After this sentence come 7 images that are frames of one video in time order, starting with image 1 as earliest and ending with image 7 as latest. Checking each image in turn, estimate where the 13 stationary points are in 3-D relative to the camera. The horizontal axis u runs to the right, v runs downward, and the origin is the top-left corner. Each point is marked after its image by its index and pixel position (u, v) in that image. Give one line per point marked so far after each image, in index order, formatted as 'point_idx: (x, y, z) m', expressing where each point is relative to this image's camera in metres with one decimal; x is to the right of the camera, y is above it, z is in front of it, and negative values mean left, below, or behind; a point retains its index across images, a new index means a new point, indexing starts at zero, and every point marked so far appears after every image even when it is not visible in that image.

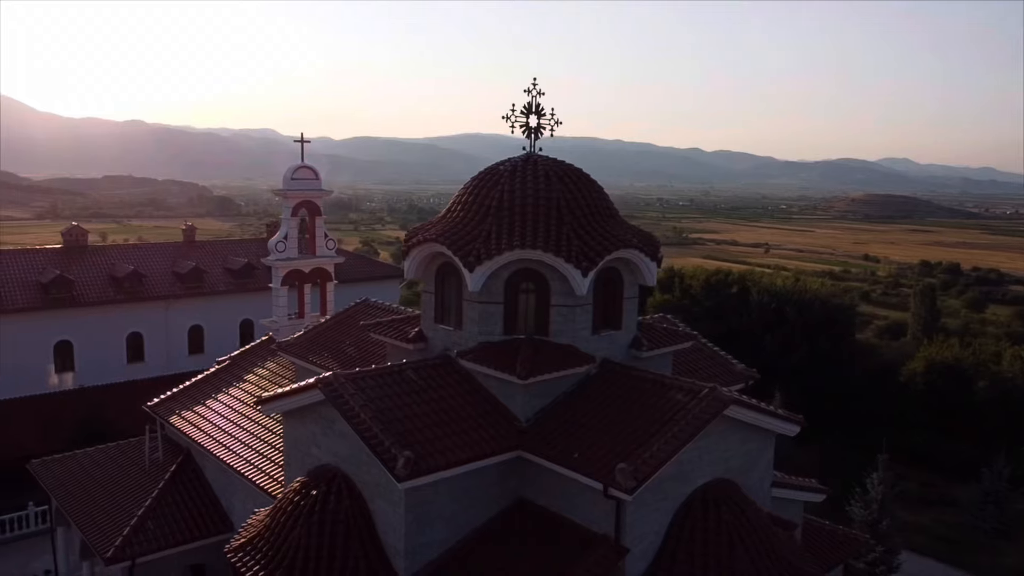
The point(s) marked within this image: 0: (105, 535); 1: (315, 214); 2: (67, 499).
0: (-7.9, -4.8, +14.0) m
1: (-5.4, +2.0, +19.9) m
2: (-9.7, -4.6, +15.9) m
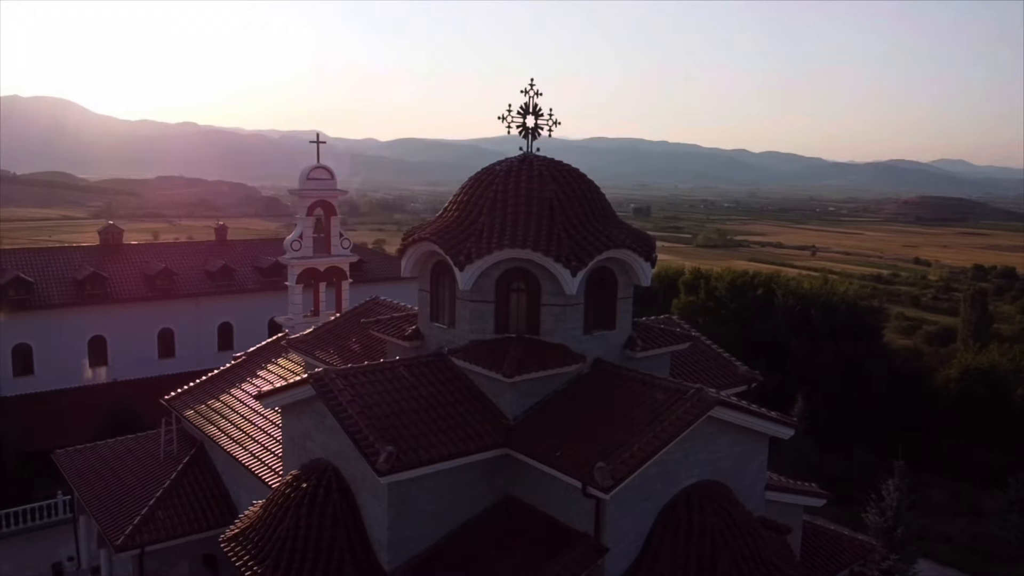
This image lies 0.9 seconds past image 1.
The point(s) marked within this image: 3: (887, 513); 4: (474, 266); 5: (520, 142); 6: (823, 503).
0: (-7.9, -4.7, +14.5) m
1: (-5.1, +2.1, +20.3) m
2: (-9.7, -4.5, +16.4) m
3: (+9.5, -5.7, +18.4) m
4: (-0.5, +0.3, +10.4) m
5: (+0.1, +2.5, +12.6) m
6: (+5.2, -3.6, +12.2) m
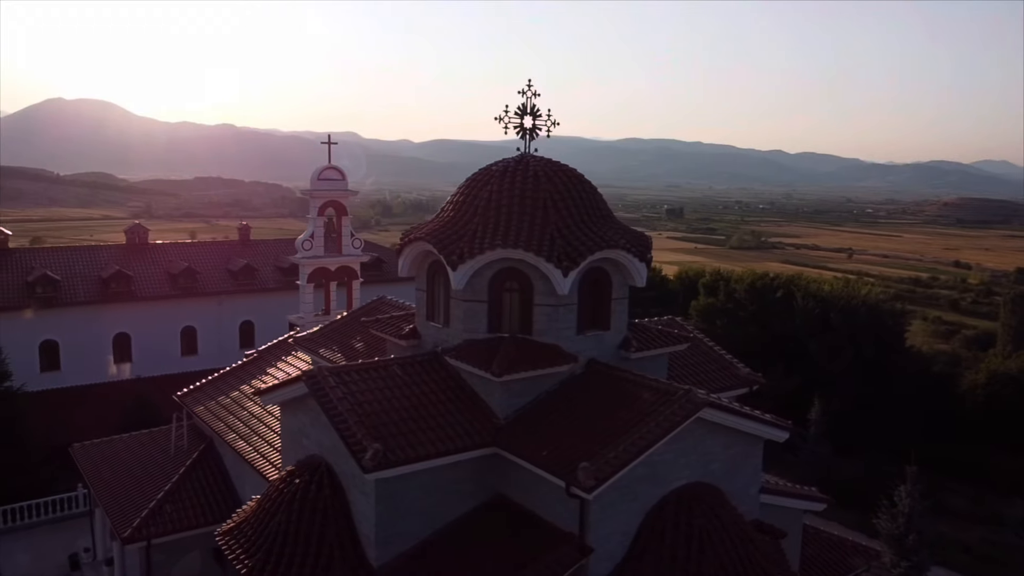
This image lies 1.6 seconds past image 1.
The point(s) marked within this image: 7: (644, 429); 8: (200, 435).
0: (-7.9, -4.7, +14.8) m
1: (-4.8, +2.1, +20.5) m
2: (-9.6, -4.5, +16.8) m
3: (+9.6, -5.7, +18.1) m
4: (-0.7, +0.3, +10.5) m
5: (+0.1, +2.5, +12.6) m
6: (+5.2, -3.6, +12.0) m
7: (+1.6, -1.8, +9.1) m
8: (-7.4, -3.5, +17.2) m
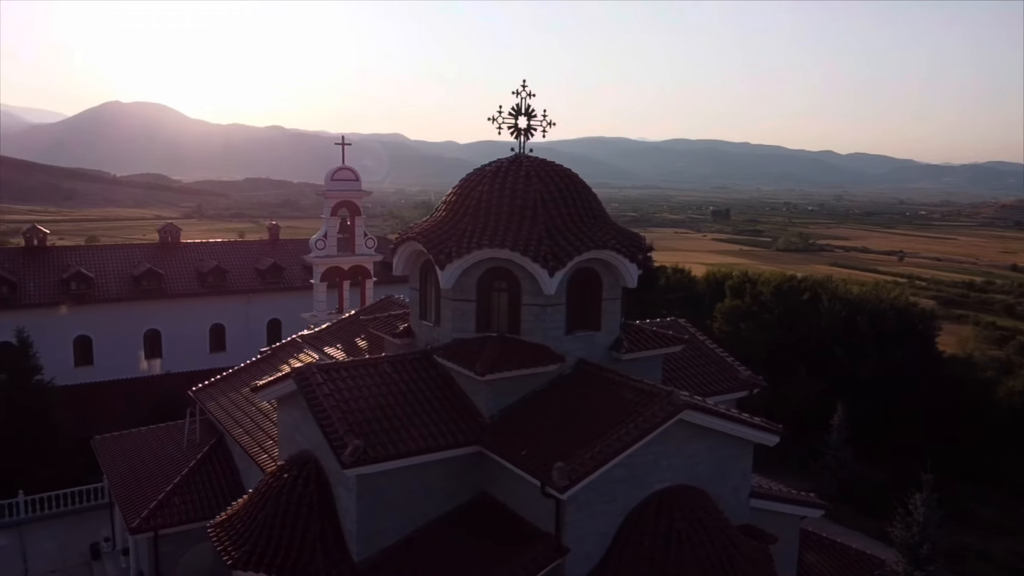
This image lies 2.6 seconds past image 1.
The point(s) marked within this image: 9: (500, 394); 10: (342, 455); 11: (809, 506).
0: (-7.9, -4.6, +15.2) m
1: (-4.5, +2.1, +20.7) m
2: (-9.5, -4.4, +17.3) m
3: (+9.8, -5.8, +17.7) m
4: (-0.8, +0.3, +10.5) m
5: (0.0, +2.5, +12.6) m
6: (+5.0, -3.7, +11.8) m
7: (+1.4, -1.8, +9.1) m
8: (-7.3, -3.4, +17.6) m
9: (-0.2, -1.5, +10.5) m
10: (-2.1, -2.1, +9.0) m
11: (+4.8, -3.5, +11.7) m
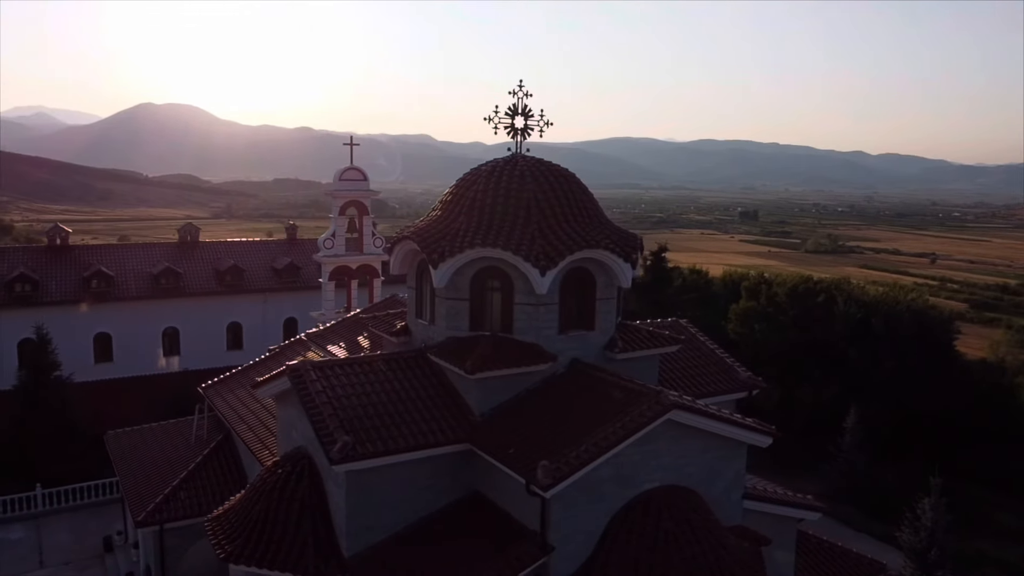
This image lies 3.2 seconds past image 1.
0: (-7.9, -4.6, +15.5) m
1: (-4.3, +2.2, +20.9) m
2: (-9.4, -4.3, +17.6) m
3: (+9.8, -5.9, +17.5) m
4: (-0.9, +0.4, +10.6) m
5: (0.0, +2.5, +12.7) m
6: (+4.9, -3.7, +11.7) m
7: (+1.2, -1.8, +9.1) m
8: (-7.2, -3.4, +17.9) m
9: (-0.3, -1.5, +10.5) m
10: (-2.3, -2.0, +9.1) m
11: (+4.7, -3.5, +11.6) m
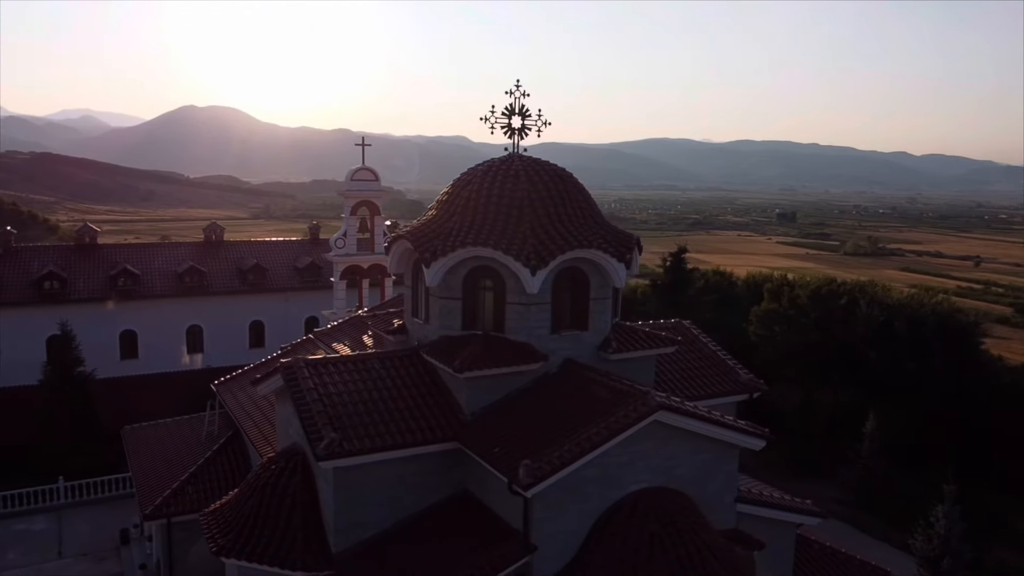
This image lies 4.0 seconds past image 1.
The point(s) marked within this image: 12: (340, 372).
0: (-7.8, -4.5, +15.8) m
1: (-4.0, +2.2, +21.1) m
2: (-9.3, -4.3, +18.0) m
3: (+9.9, -5.9, +17.1) m
4: (-1.1, +0.4, +10.7) m
5: (0.0, +2.5, +12.7) m
6: (+4.8, -3.7, +11.5) m
7: (+1.0, -1.8, +9.0) m
8: (-7.0, -3.3, +18.1) m
9: (-0.4, -1.5, +10.5) m
10: (-2.5, -2.0, +9.2) m
11: (+4.6, -3.5, +11.4) m
12: (-2.5, -1.2, +10.7) m
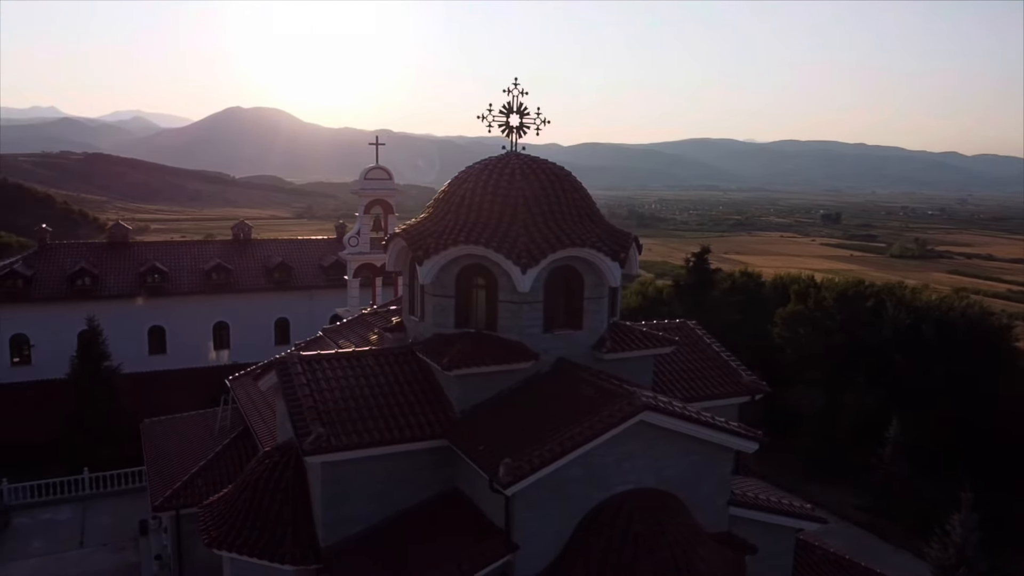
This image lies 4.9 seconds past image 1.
0: (-7.7, -4.4, +16.1) m
1: (-3.6, +2.2, +21.3) m
2: (-9.1, -4.2, +18.4) m
3: (+10.0, -6.0, +16.6) m
4: (-1.2, +0.4, +10.7) m
5: (0.0, +2.6, +12.7) m
6: (+4.7, -3.7, +11.3) m
7: (+0.8, -1.7, +9.0) m
8: (-6.8, -3.3, +18.4) m
9: (-0.6, -1.5, +10.5) m
10: (-2.7, -2.0, +9.3) m
11: (+4.4, -3.5, +11.2) m
12: (-2.7, -1.2, +10.8) m
